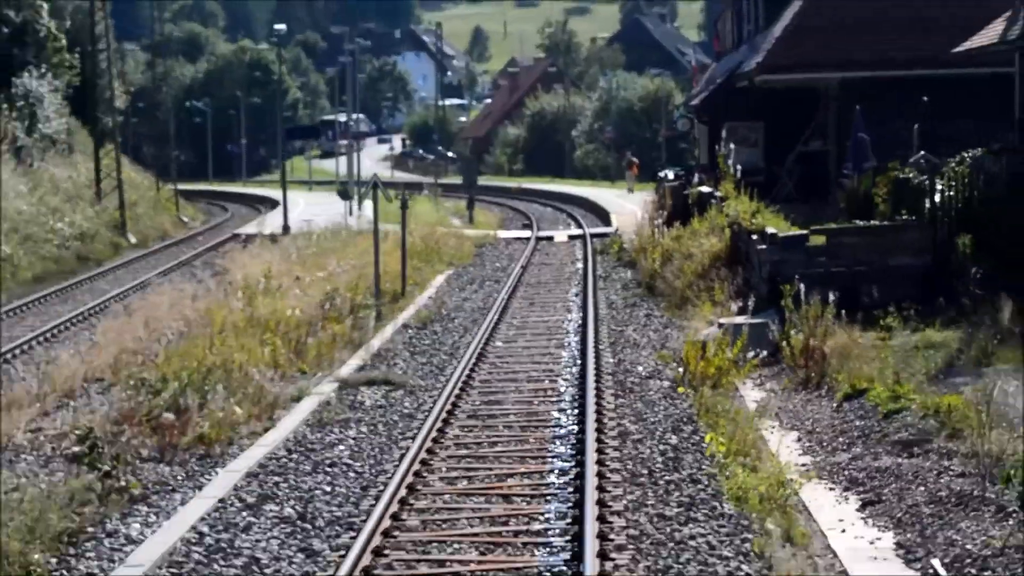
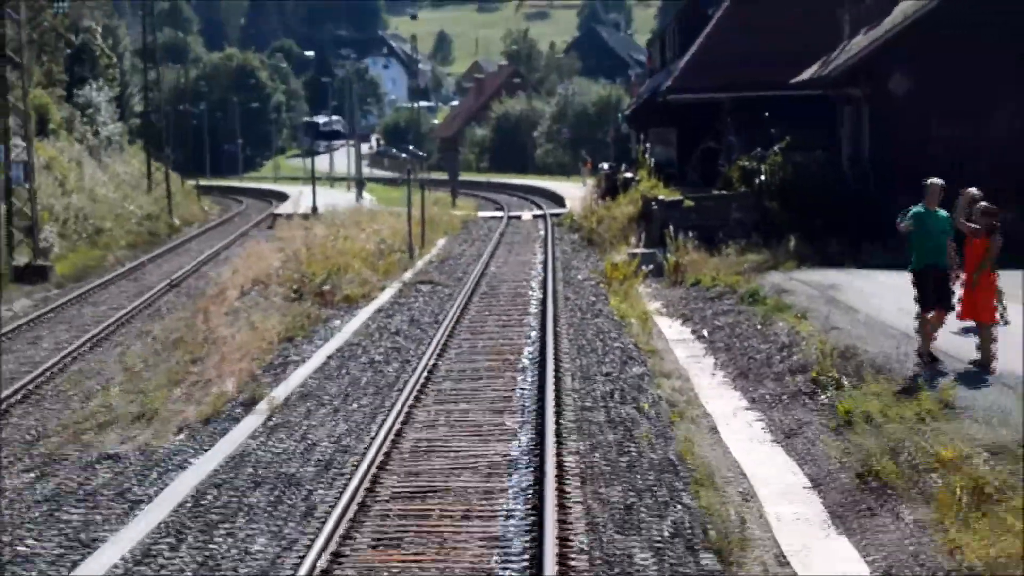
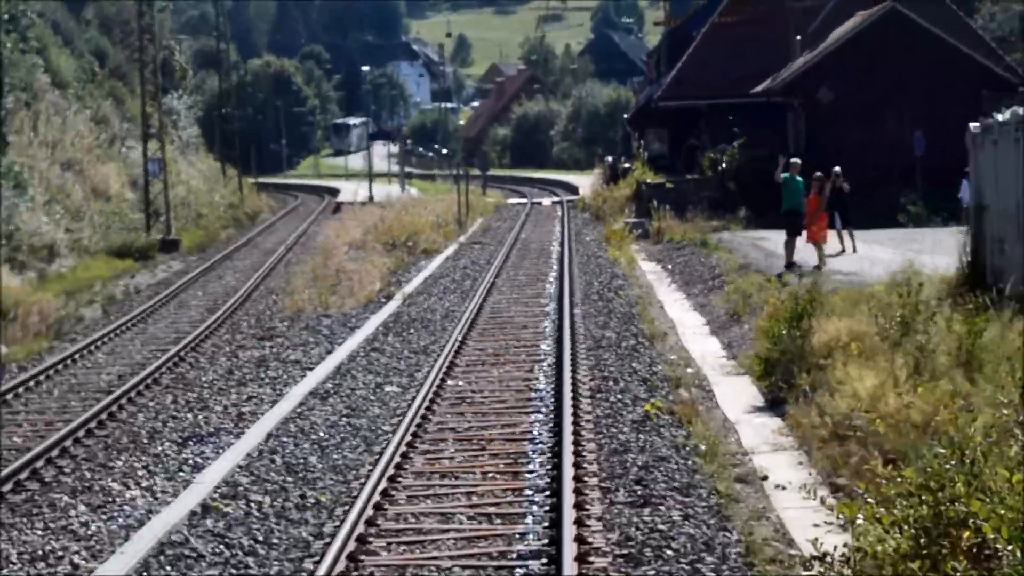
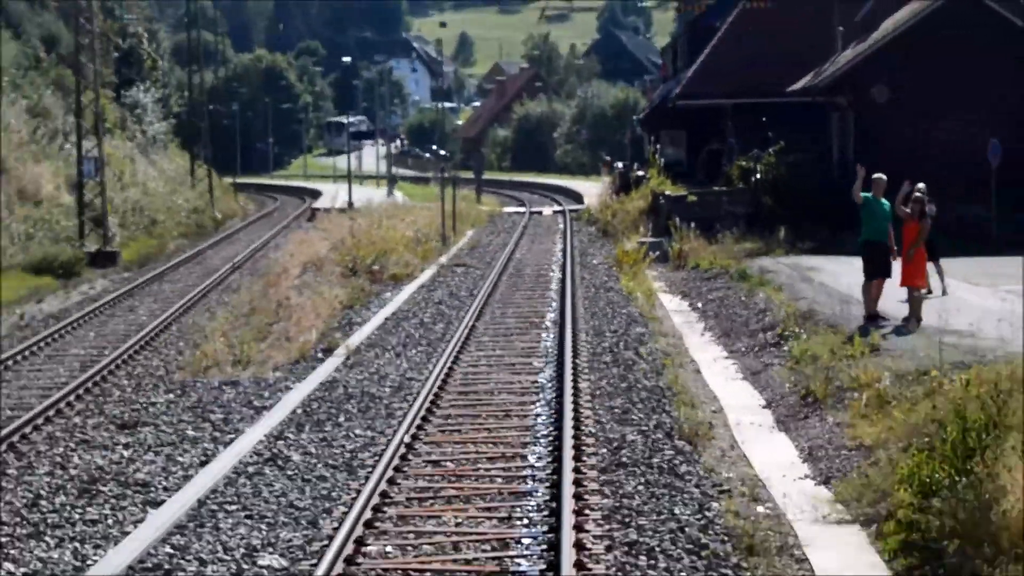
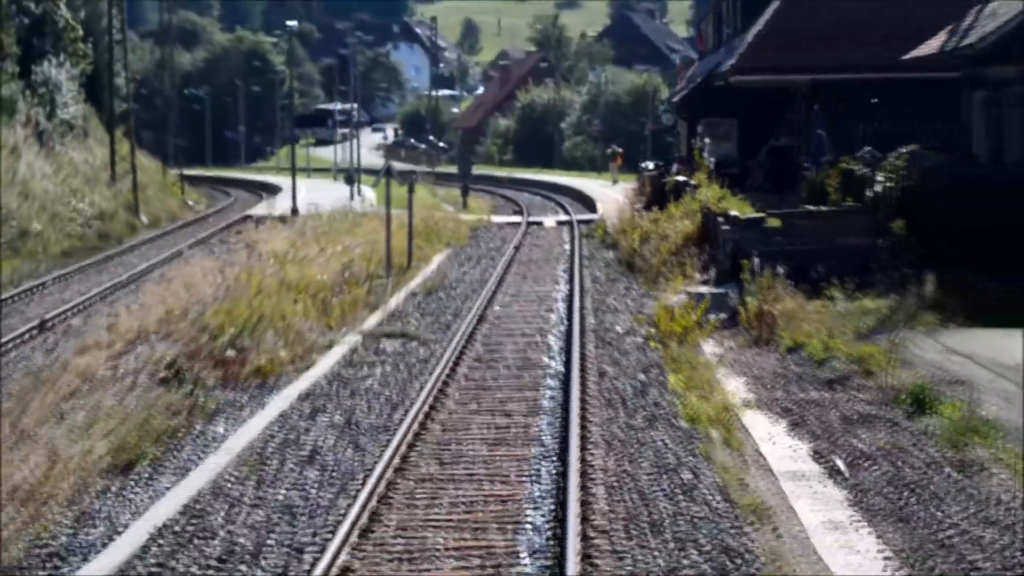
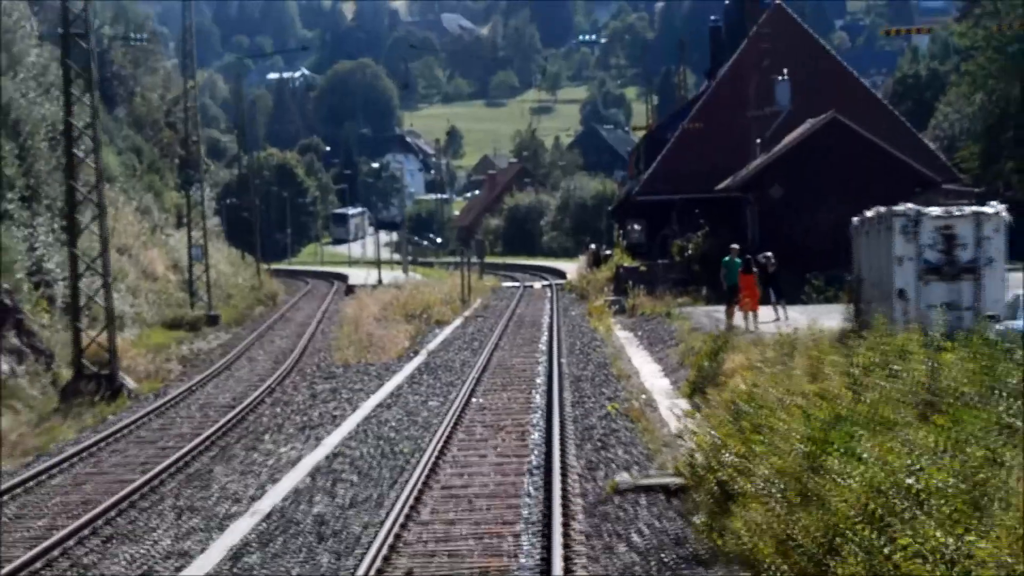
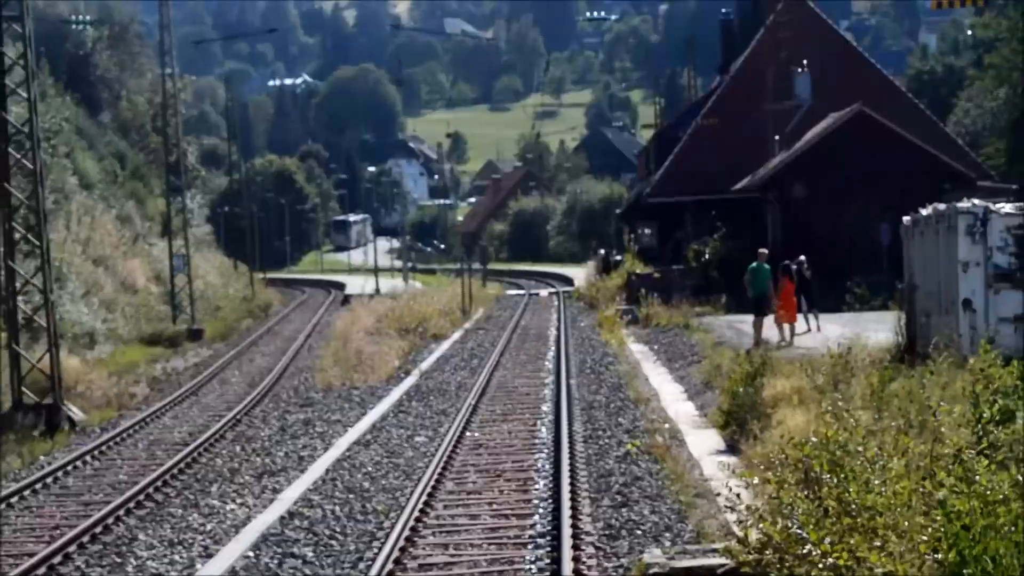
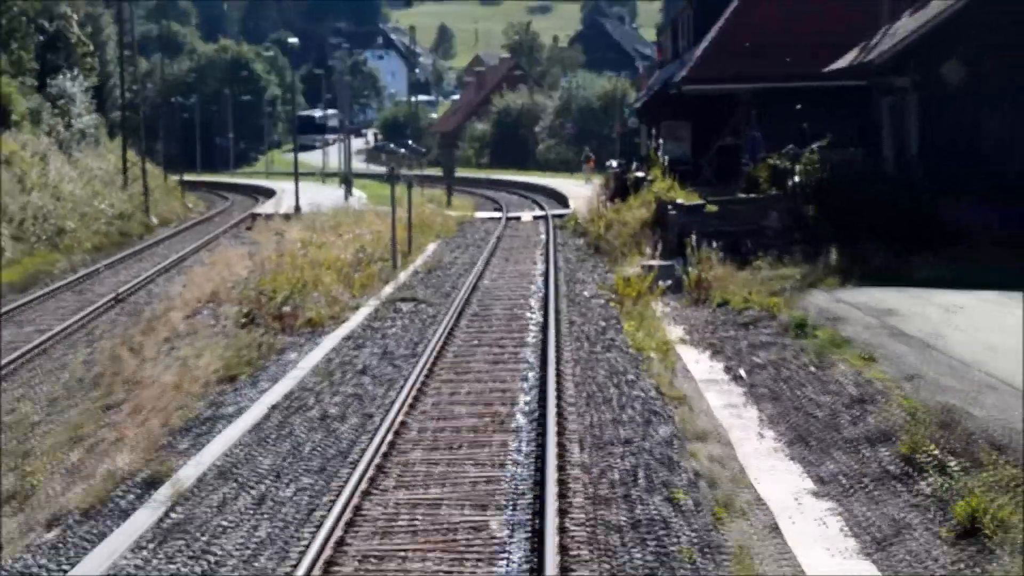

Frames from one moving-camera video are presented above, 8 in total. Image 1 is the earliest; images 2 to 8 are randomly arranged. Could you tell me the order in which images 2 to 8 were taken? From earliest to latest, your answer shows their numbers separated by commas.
5, 8, 2, 4, 3, 7, 6
